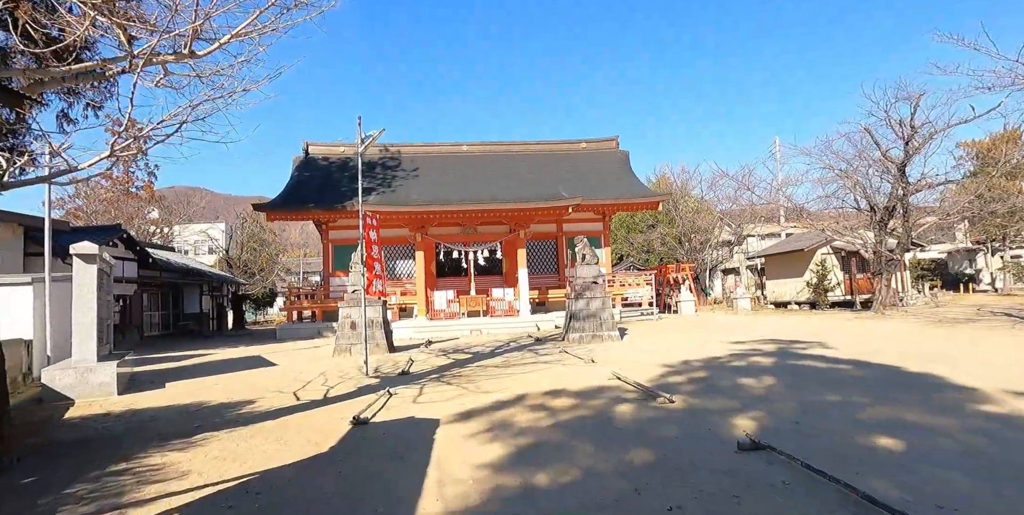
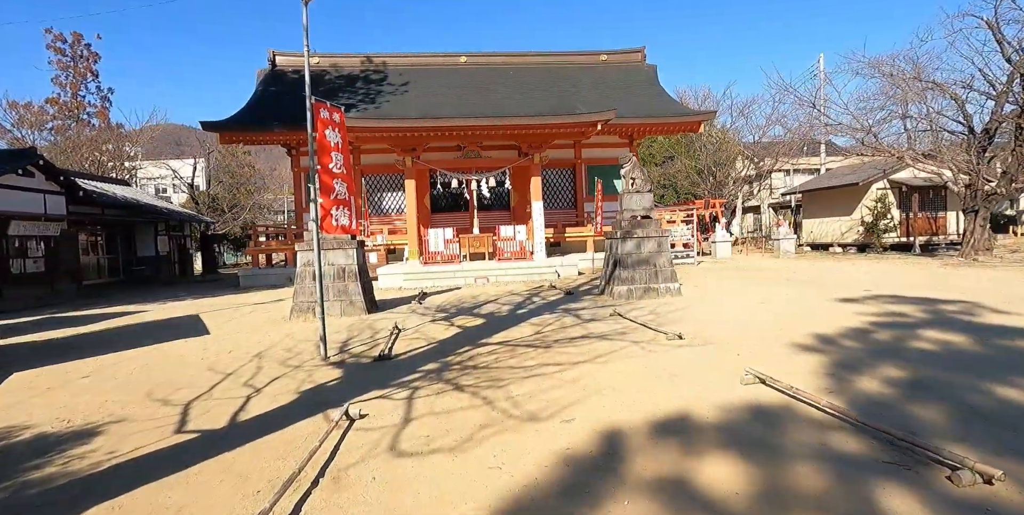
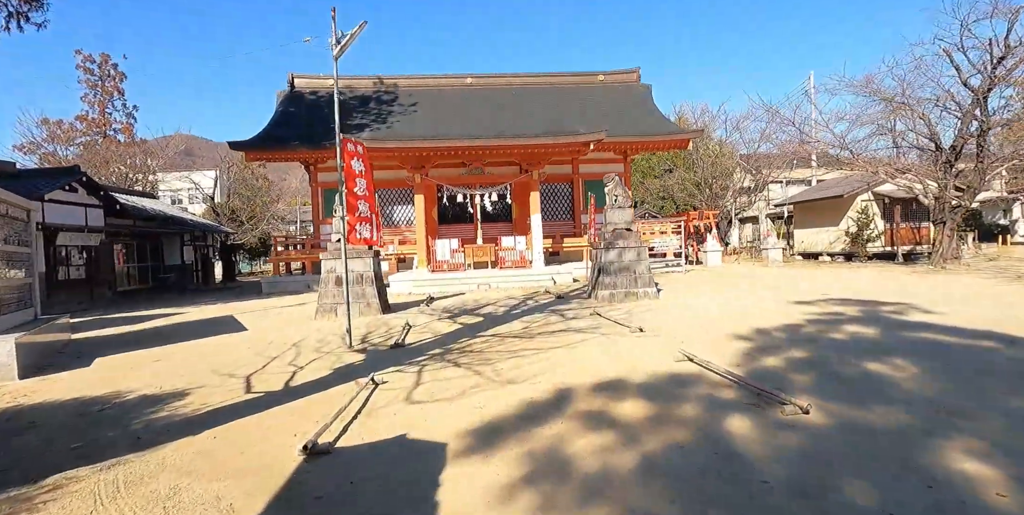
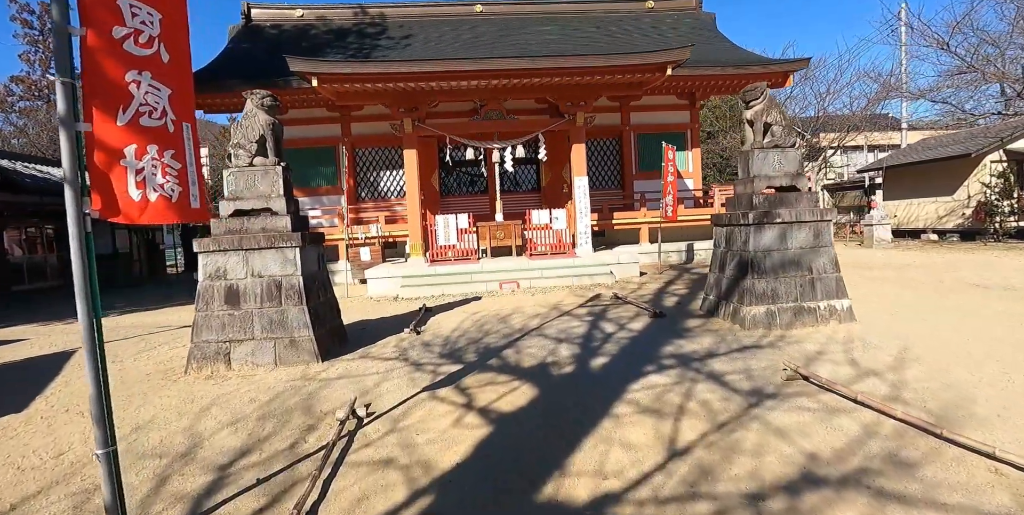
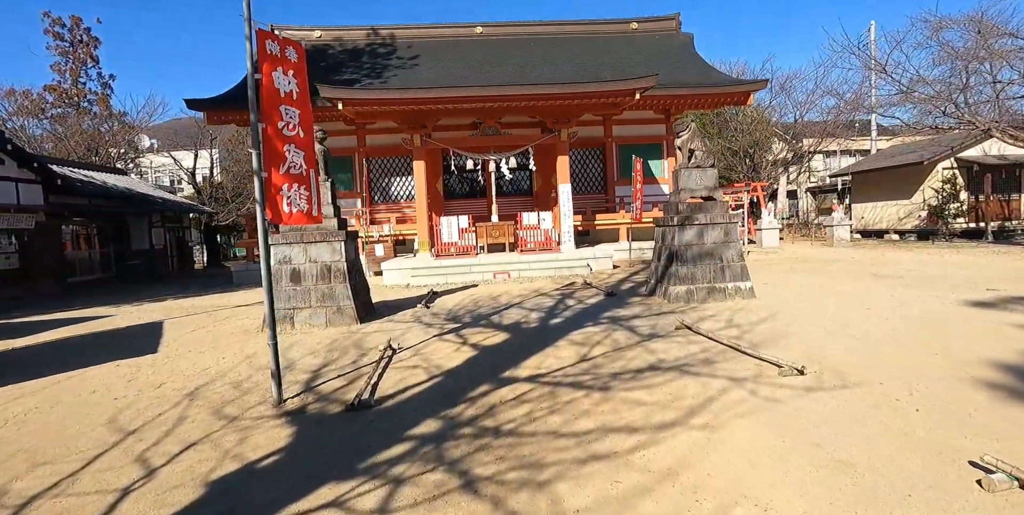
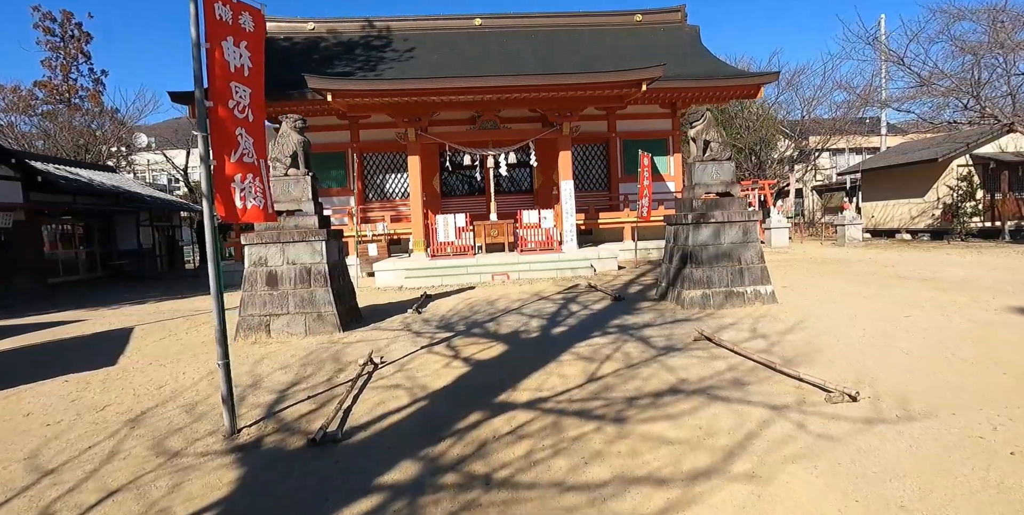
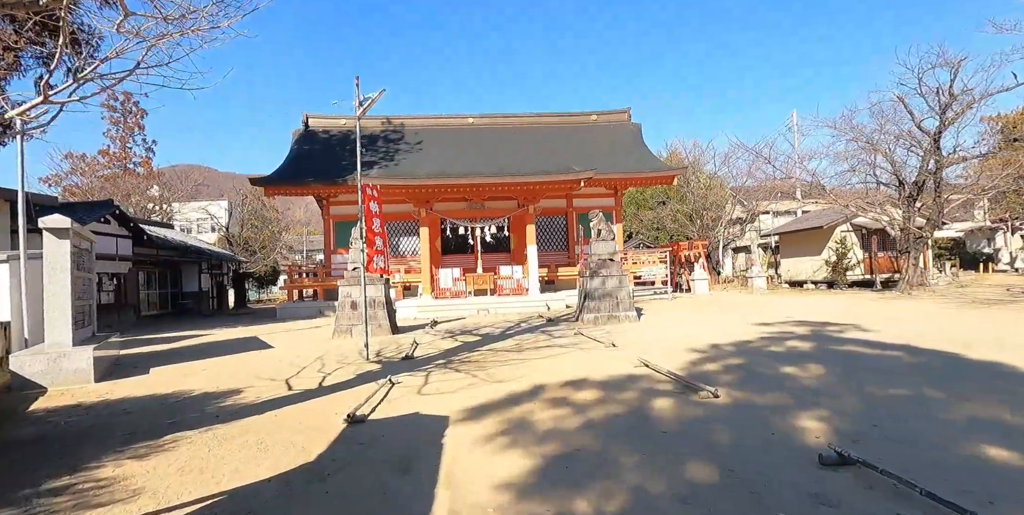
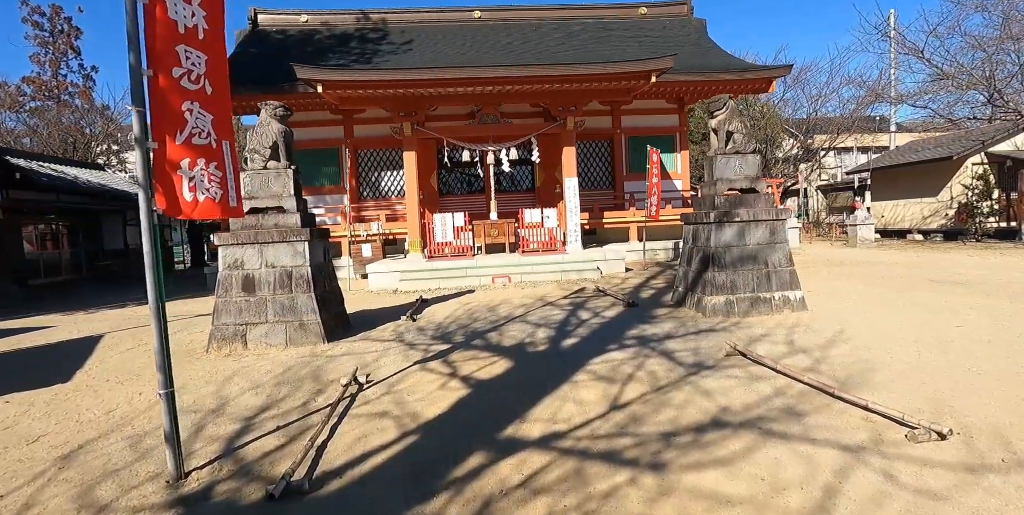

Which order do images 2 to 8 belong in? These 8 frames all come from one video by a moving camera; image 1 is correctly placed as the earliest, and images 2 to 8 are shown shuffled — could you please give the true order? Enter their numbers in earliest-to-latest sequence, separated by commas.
7, 3, 2, 5, 6, 8, 4
